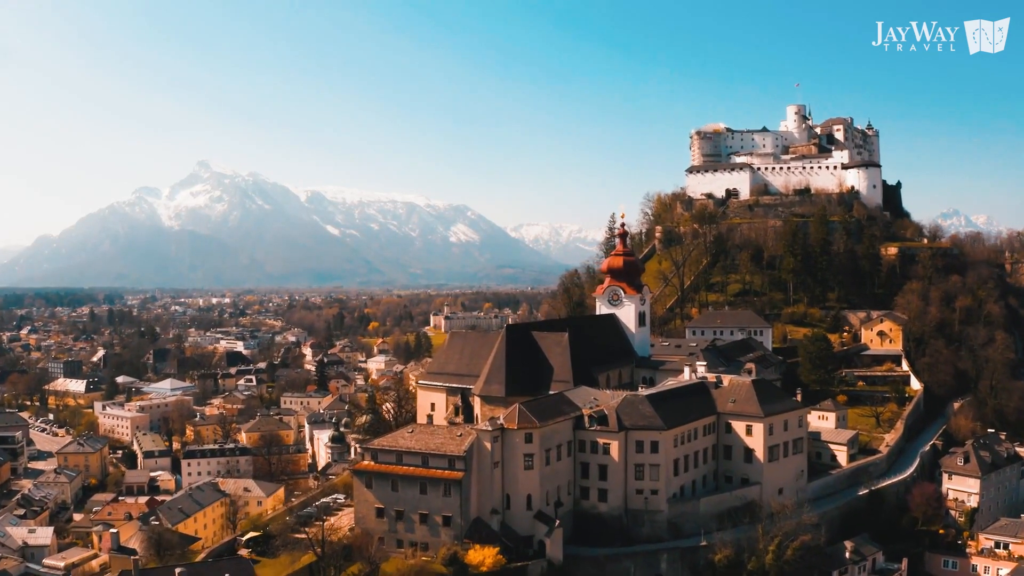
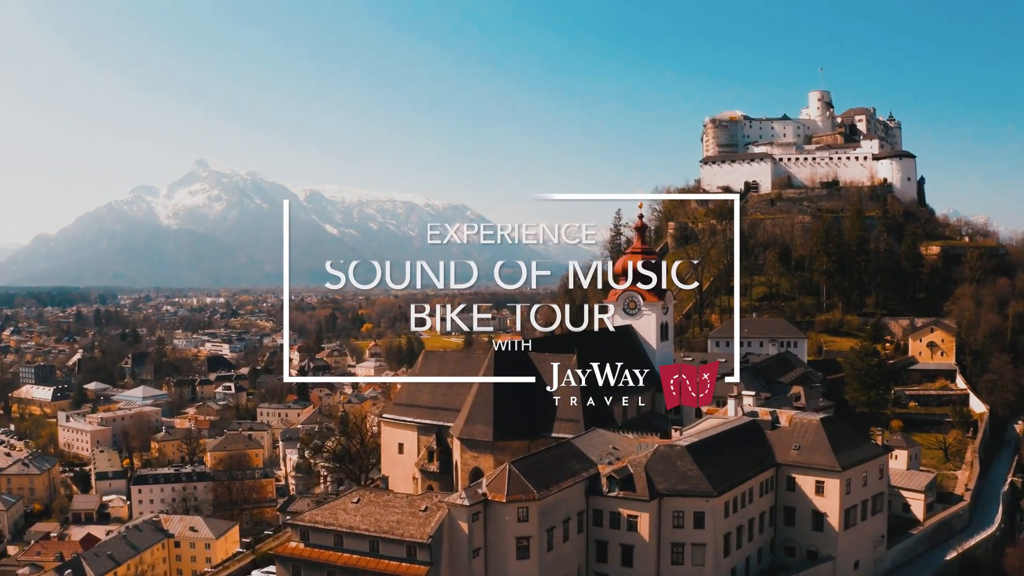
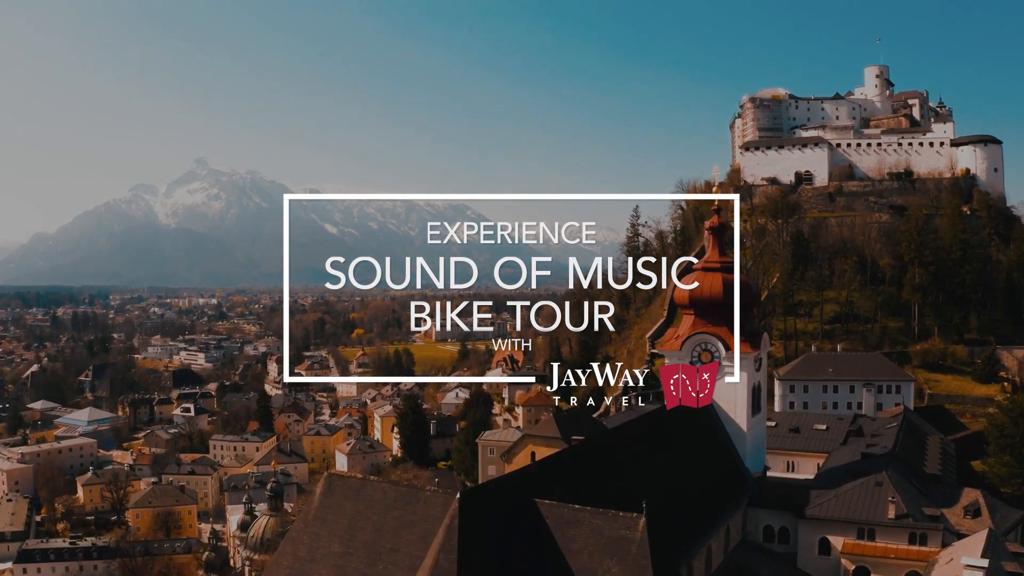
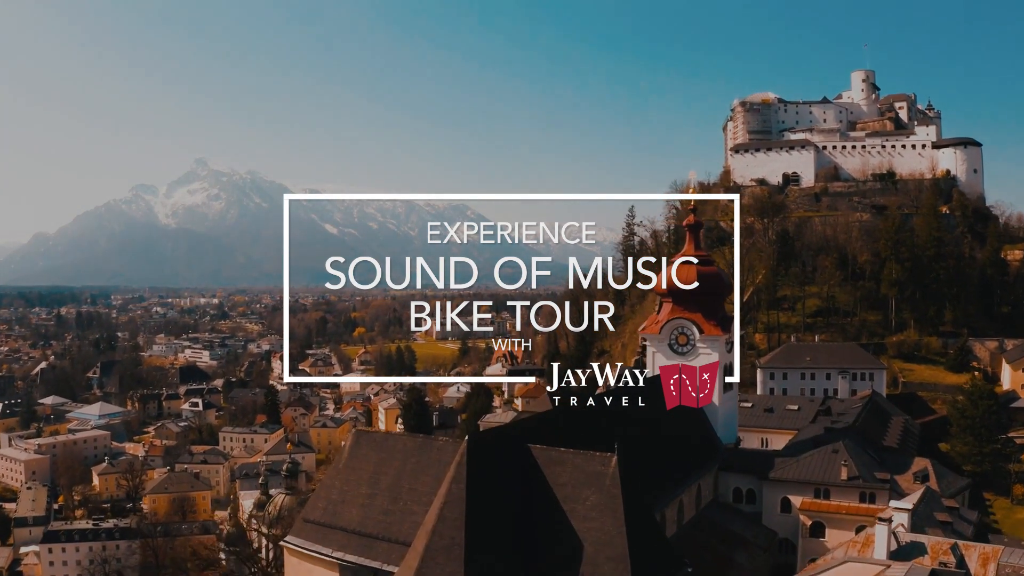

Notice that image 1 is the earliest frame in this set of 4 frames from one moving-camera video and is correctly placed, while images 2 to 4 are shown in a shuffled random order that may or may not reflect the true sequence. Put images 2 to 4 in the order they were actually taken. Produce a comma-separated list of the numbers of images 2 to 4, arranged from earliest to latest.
2, 4, 3
